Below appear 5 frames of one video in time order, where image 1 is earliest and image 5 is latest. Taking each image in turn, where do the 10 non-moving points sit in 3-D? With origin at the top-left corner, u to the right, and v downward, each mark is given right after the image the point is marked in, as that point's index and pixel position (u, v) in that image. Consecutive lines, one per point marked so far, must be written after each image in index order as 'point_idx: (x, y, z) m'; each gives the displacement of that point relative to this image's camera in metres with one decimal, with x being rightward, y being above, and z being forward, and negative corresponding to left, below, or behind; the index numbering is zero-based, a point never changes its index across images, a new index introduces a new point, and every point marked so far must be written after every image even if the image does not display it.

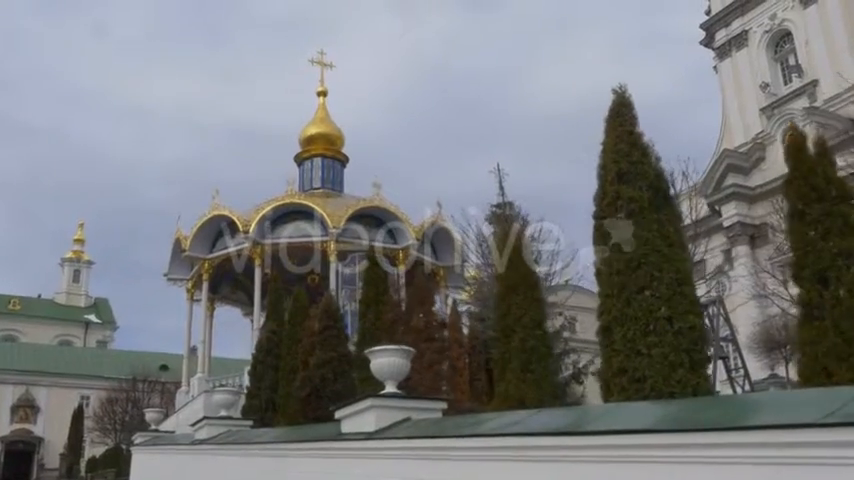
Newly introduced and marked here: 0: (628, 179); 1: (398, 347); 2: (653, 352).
0: (+1.8, +0.5, +7.4) m
1: (-0.2, -0.9, +7.1) m
2: (+1.8, -0.9, +6.7) m
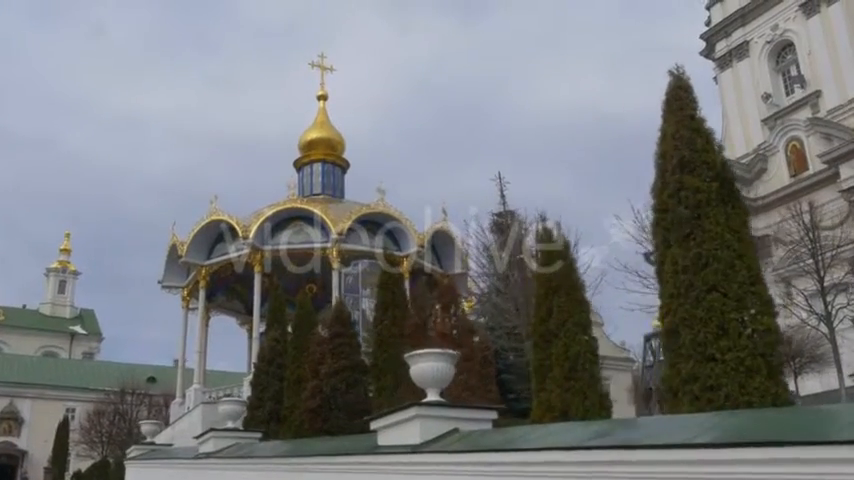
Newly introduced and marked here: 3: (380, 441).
0: (+2.1, +0.6, +6.7) m
1: (+0.1, -0.9, +6.4) m
2: (+2.2, -0.9, +6.1) m
3: (-0.4, -1.6, +6.5) m
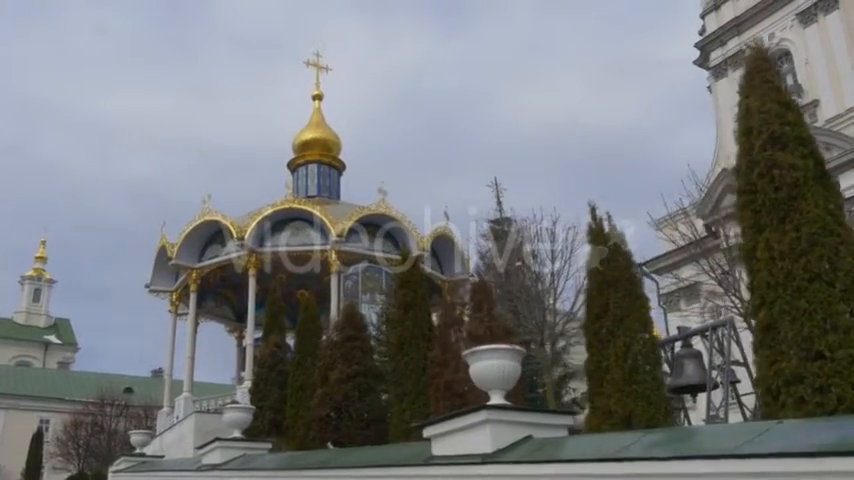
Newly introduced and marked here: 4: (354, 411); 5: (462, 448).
0: (+2.6, +0.7, +6.0) m
1: (+0.5, -0.7, +5.6) m
2: (+2.6, -0.7, +5.3) m
3: (+0.1, -1.4, +5.6) m
4: (-1.0, -2.3, +11.4) m
5: (+0.2, -1.3, +5.3) m
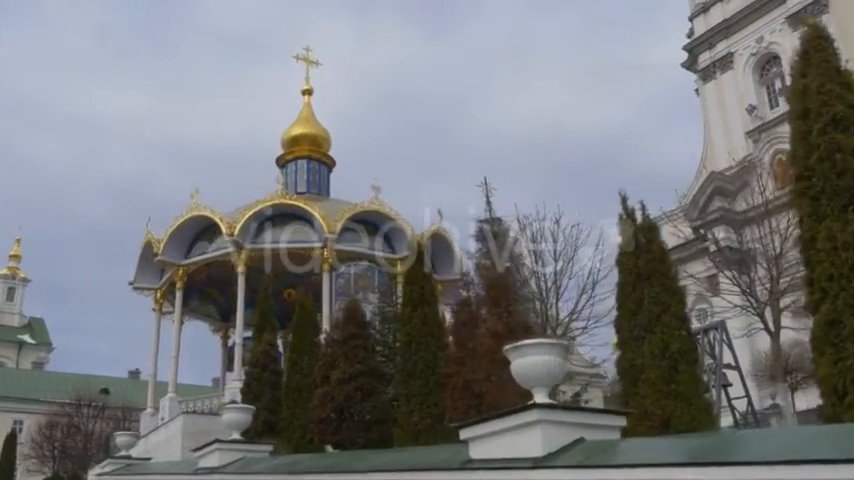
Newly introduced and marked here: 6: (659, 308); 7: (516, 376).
0: (+2.8, +0.8, +5.6) m
1: (+0.8, -0.6, +5.2) m
2: (+2.9, -0.7, +4.9) m
3: (+0.3, -1.3, +5.2) m
4: (-0.9, -2.3, +10.9) m
5: (+0.5, -1.2, +4.9) m
6: (+1.9, -0.6, +6.8) m
7: (+0.5, -0.9, +5.2) m
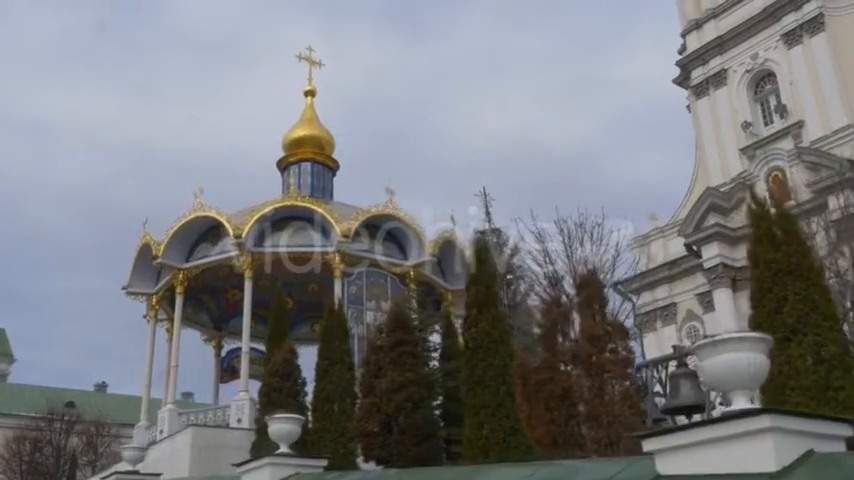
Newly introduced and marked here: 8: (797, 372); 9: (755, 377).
0: (+3.8, +0.8, +5.0) m
1: (+1.7, -0.5, +4.4) m
2: (+3.8, -0.6, +4.3) m
3: (+1.2, -1.2, +4.4) m
4: (-0.2, -2.2, +10.0) m
5: (+1.4, -1.1, +4.1) m
6: (+2.8, -0.5, +6.1) m
7: (+1.5, -0.7, +4.5) m
8: (+2.7, -0.9, +6.0) m
9: (+1.7, -0.7, +4.3) m
